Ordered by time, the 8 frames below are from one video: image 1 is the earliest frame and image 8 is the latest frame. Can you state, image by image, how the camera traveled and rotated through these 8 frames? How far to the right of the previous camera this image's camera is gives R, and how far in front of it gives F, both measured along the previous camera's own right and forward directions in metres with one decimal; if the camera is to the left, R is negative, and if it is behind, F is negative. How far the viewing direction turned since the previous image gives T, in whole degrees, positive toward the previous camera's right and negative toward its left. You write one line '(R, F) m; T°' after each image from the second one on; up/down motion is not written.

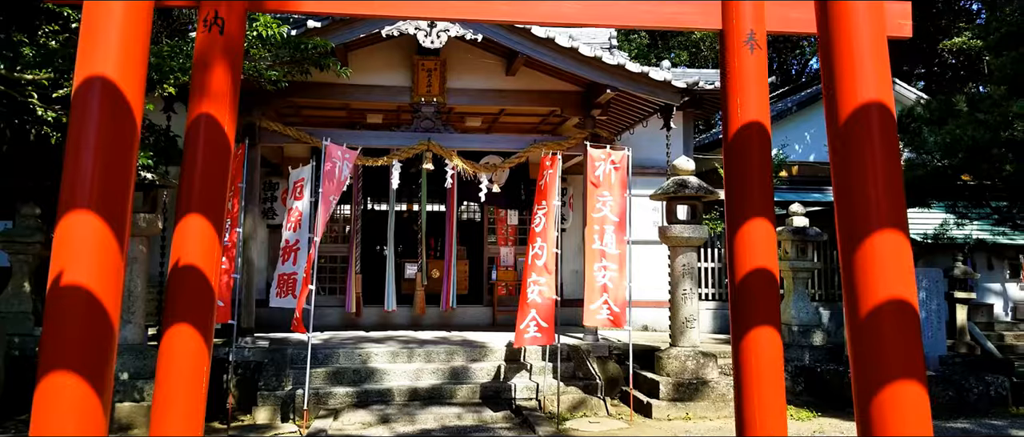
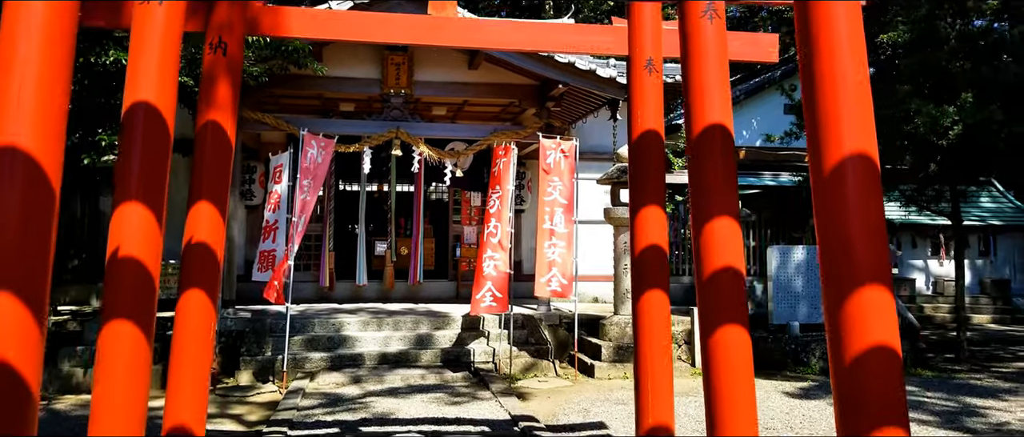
(+0.1, -0.7) m; +2°
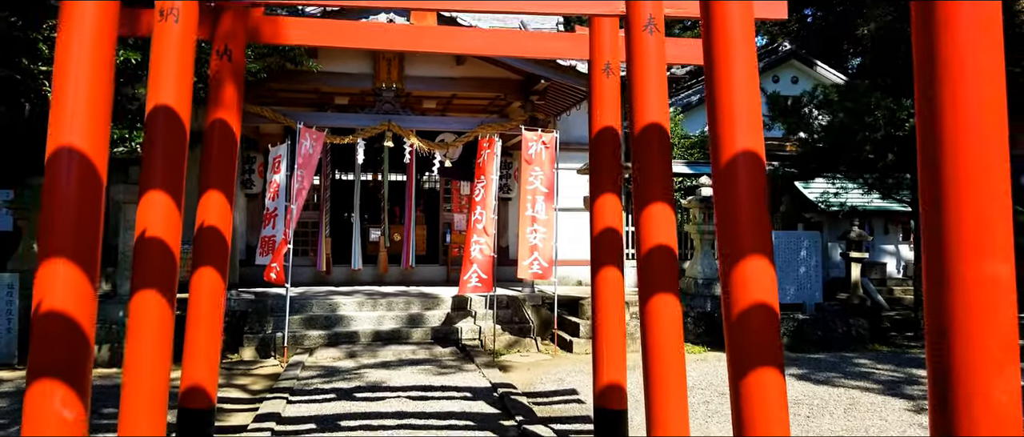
(+0.1, -0.5) m; 0°
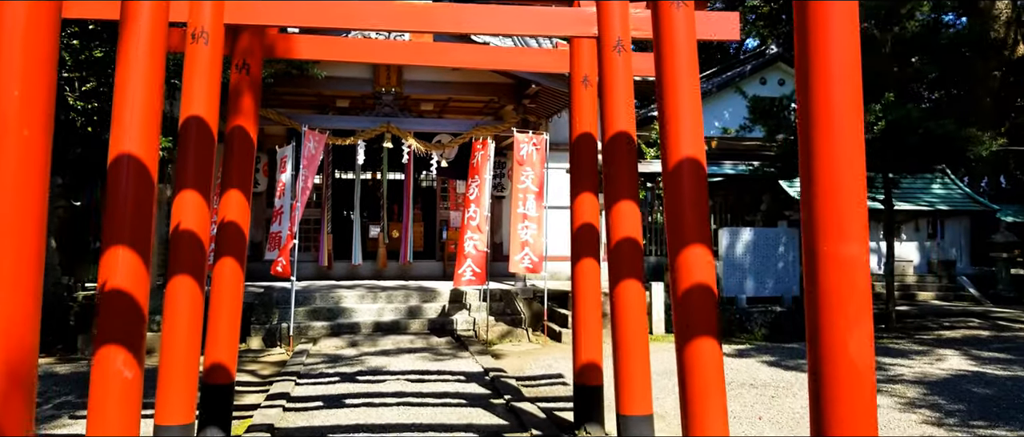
(+0.1, -0.5) m; 0°
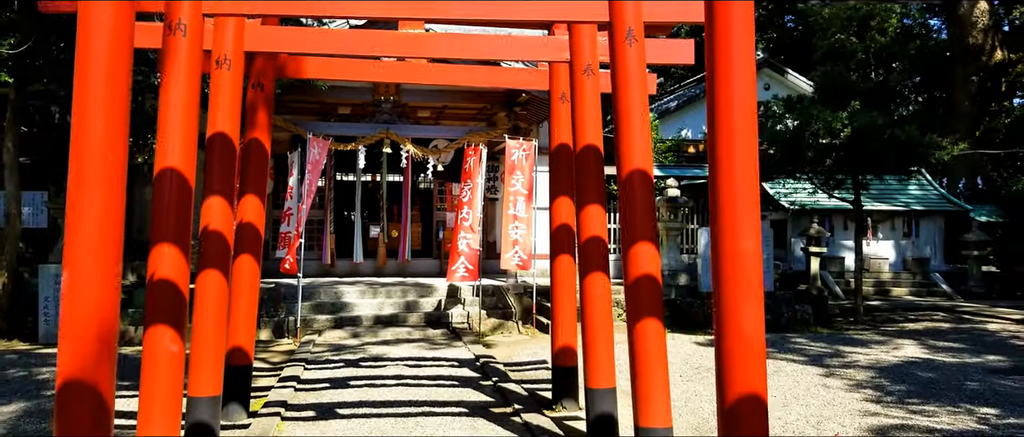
(+0.1, -0.6) m; 0°
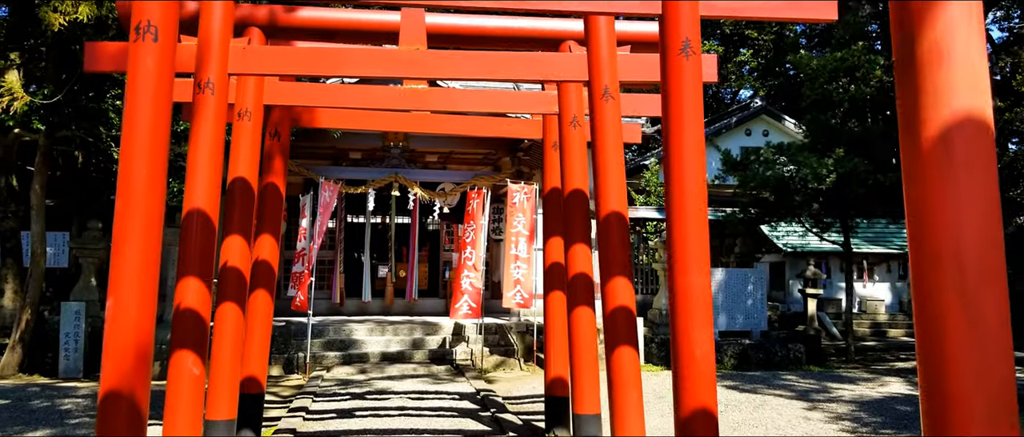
(+0.1, -0.4) m; -1°
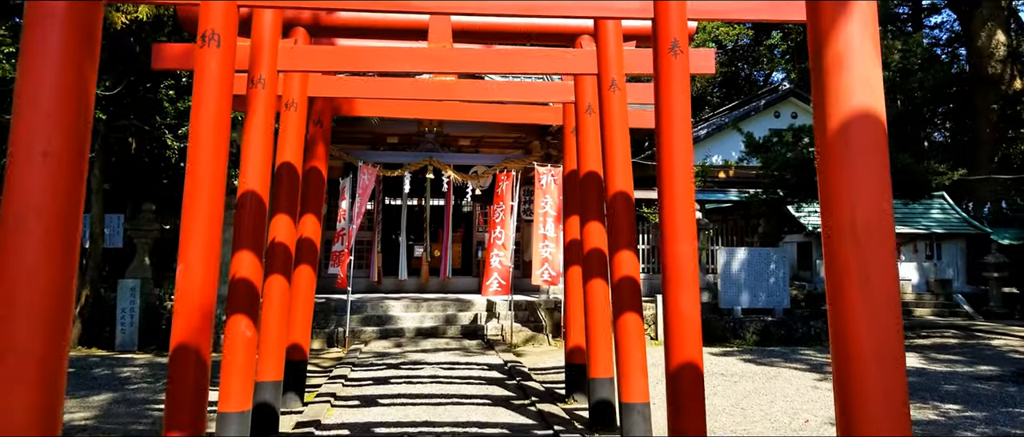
(+0.1, -0.4) m; -3°
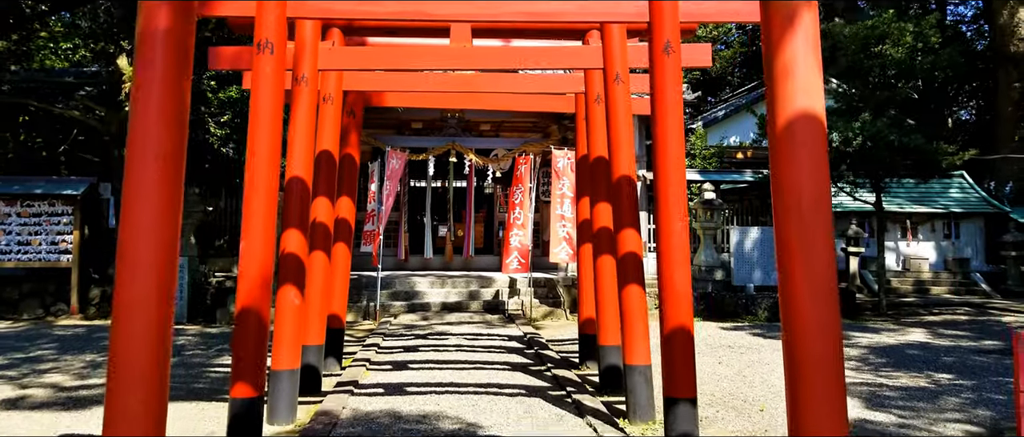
(+0.1, -0.5) m; -2°
